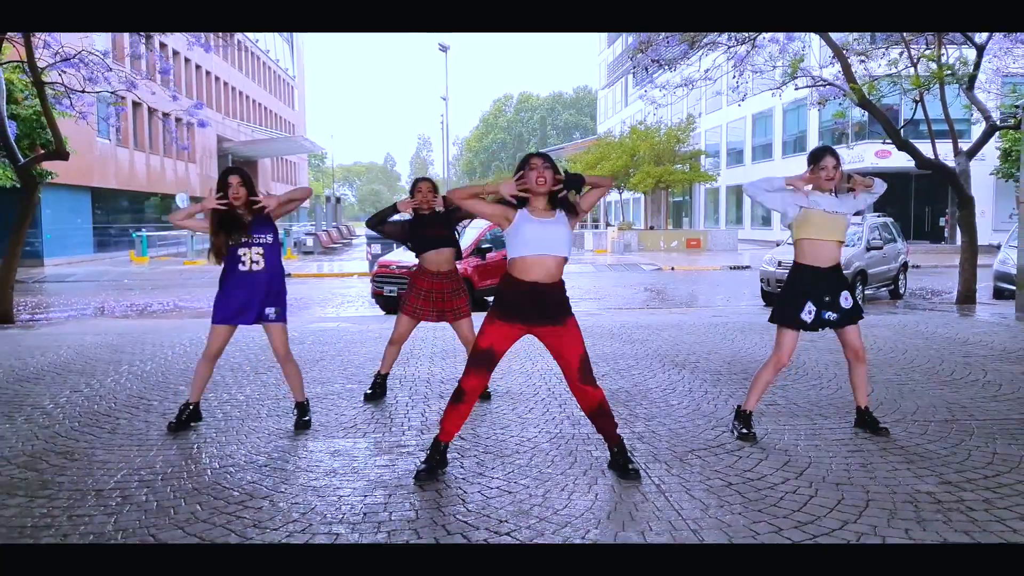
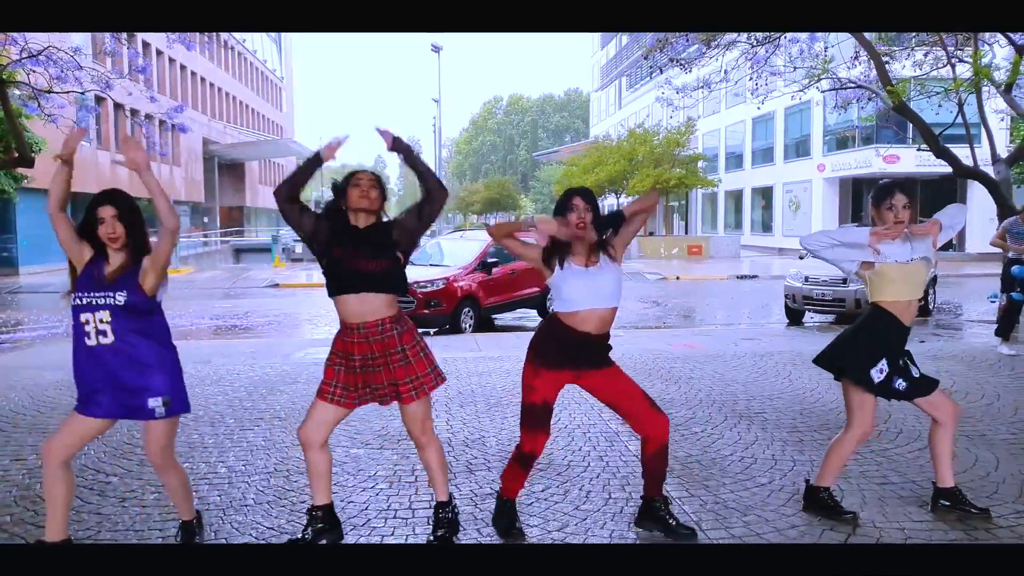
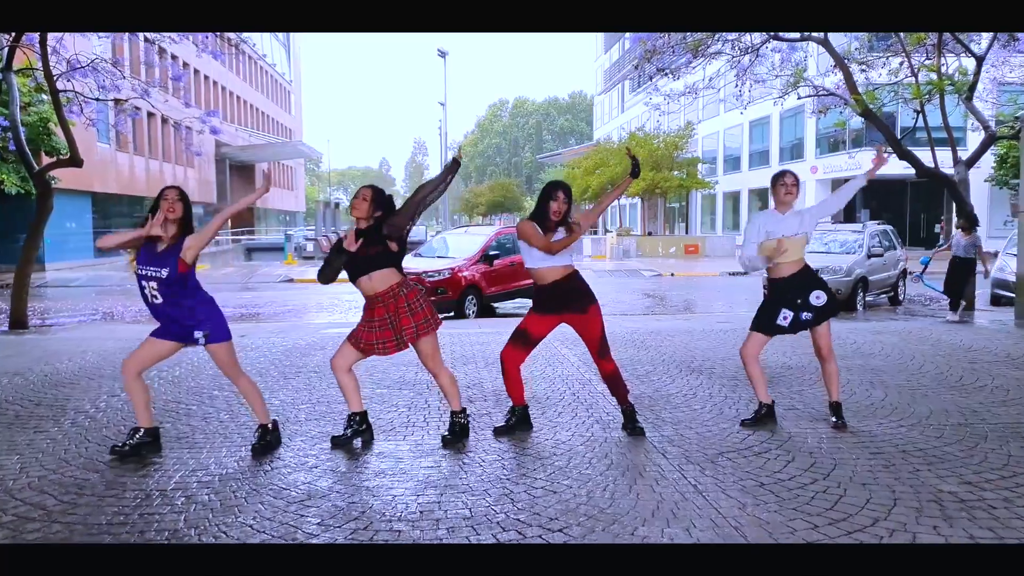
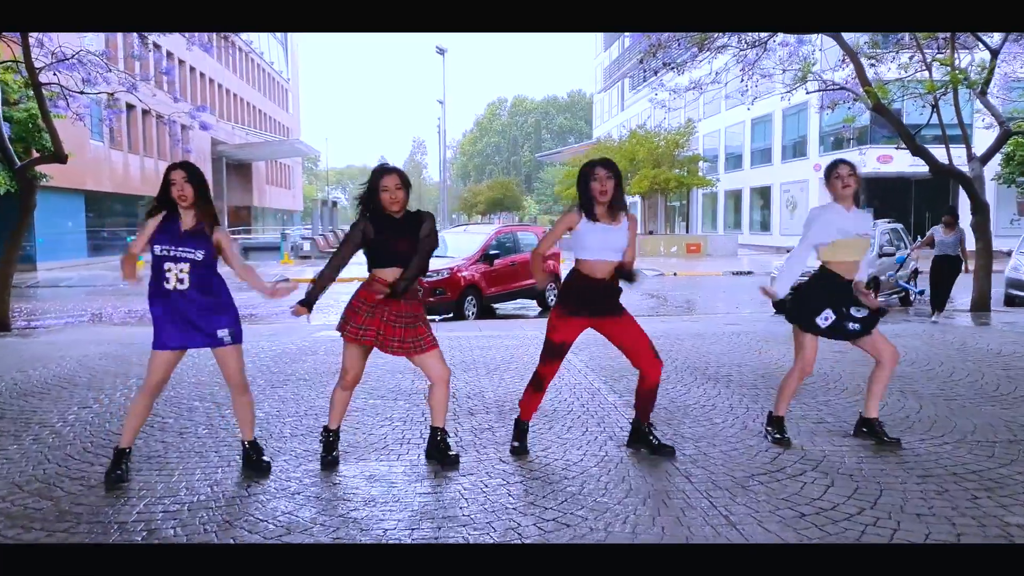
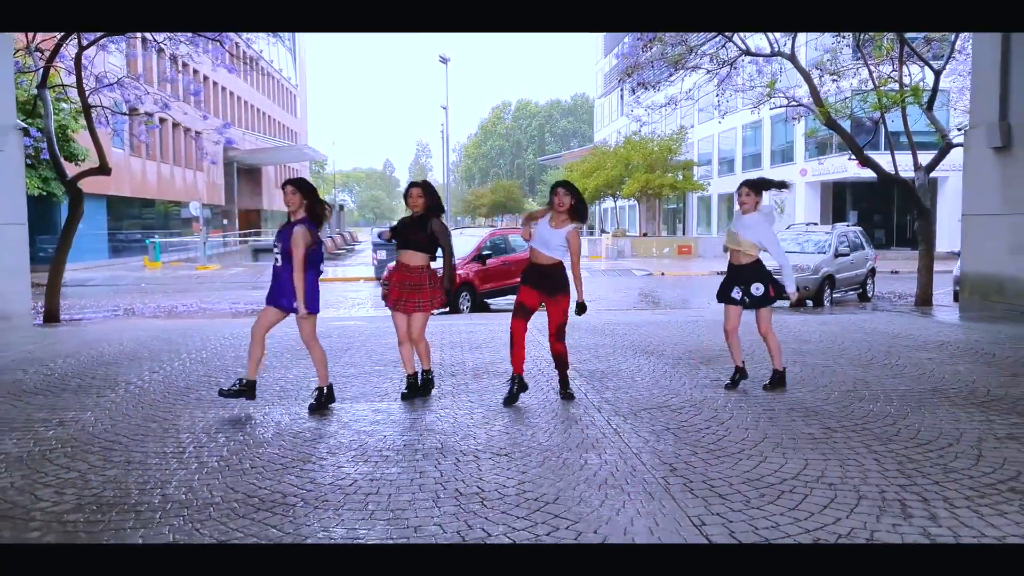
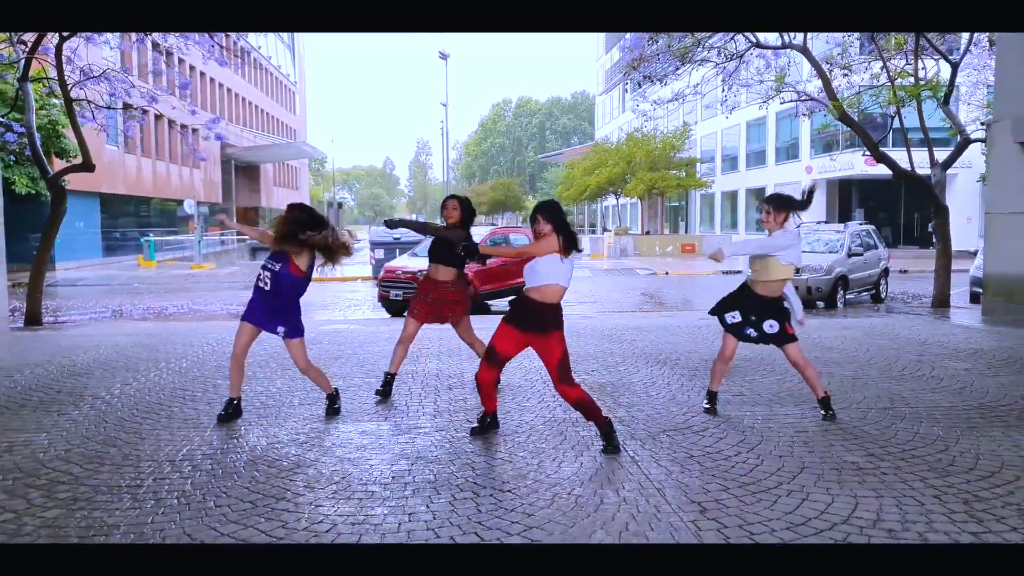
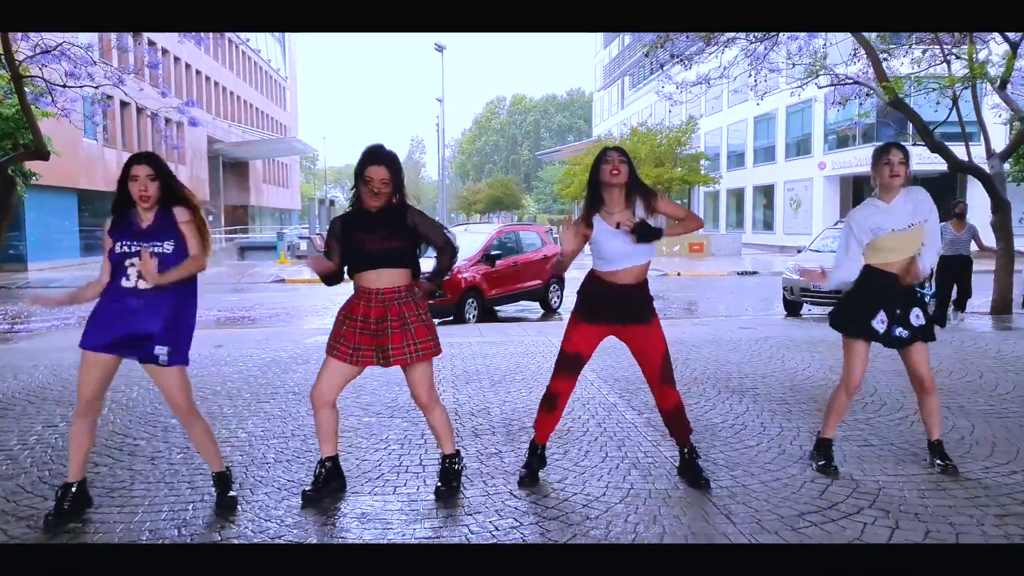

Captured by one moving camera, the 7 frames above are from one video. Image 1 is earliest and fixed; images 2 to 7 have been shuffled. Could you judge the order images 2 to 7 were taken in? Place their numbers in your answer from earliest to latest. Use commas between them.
6, 5, 3, 4, 7, 2
